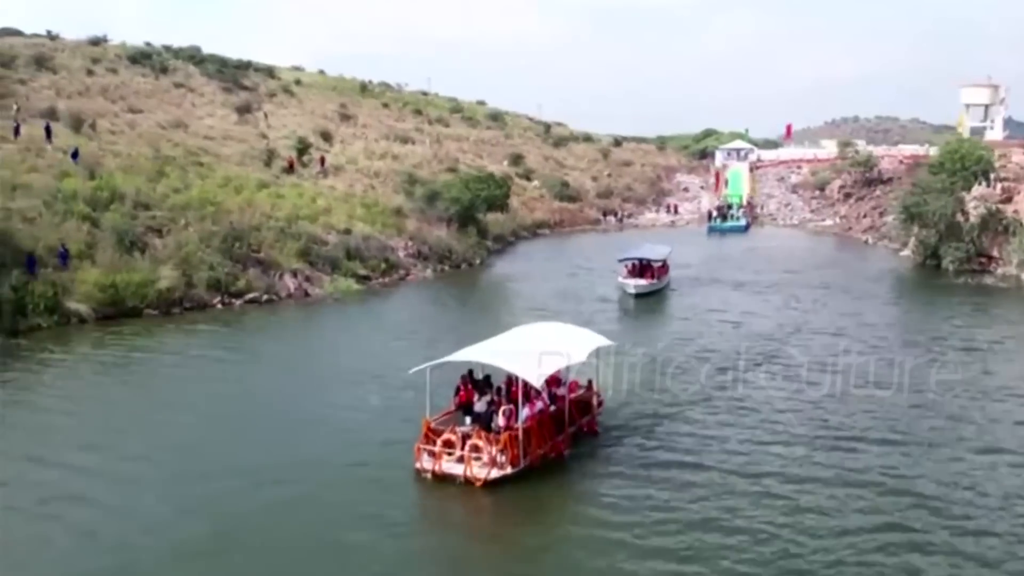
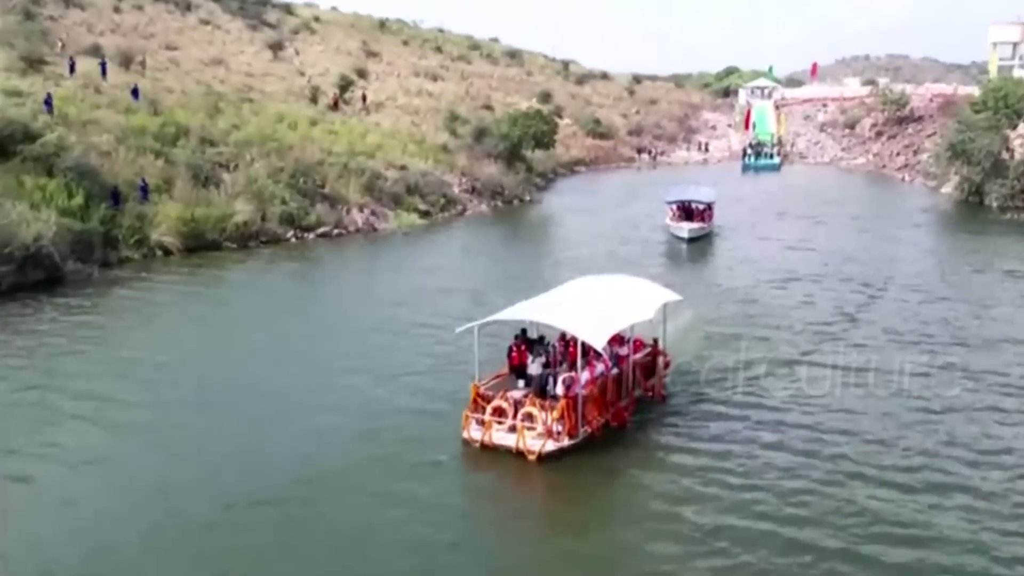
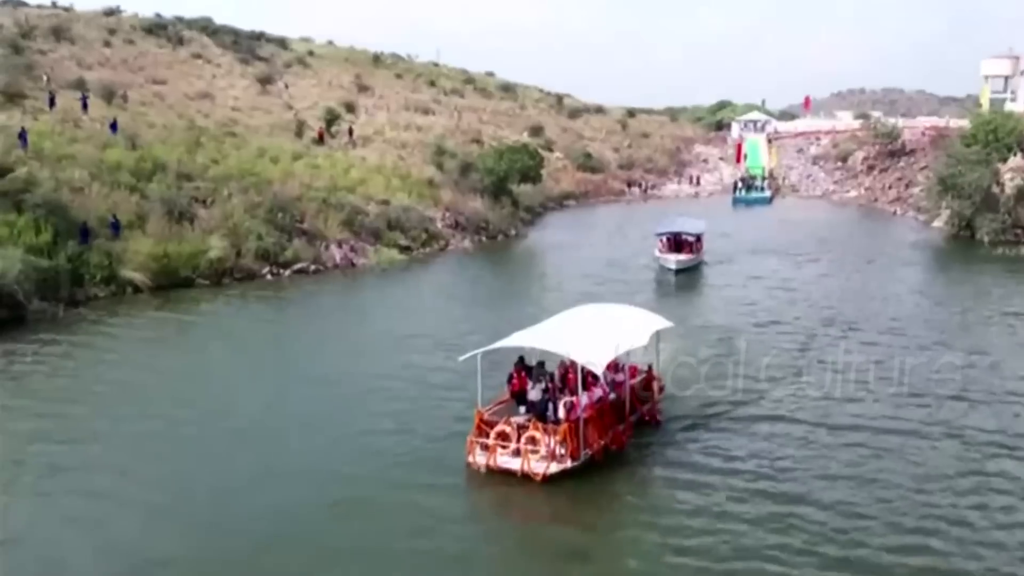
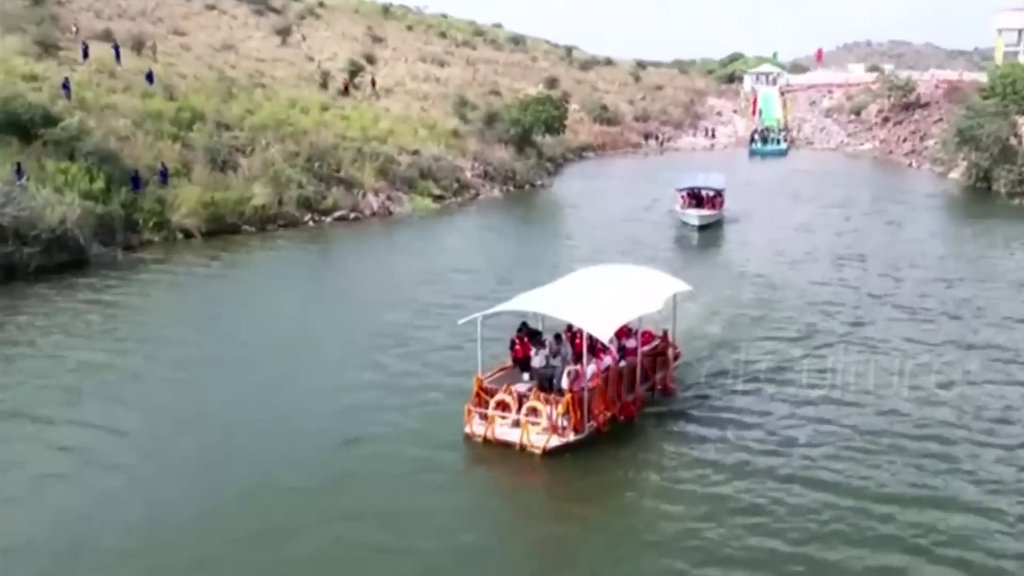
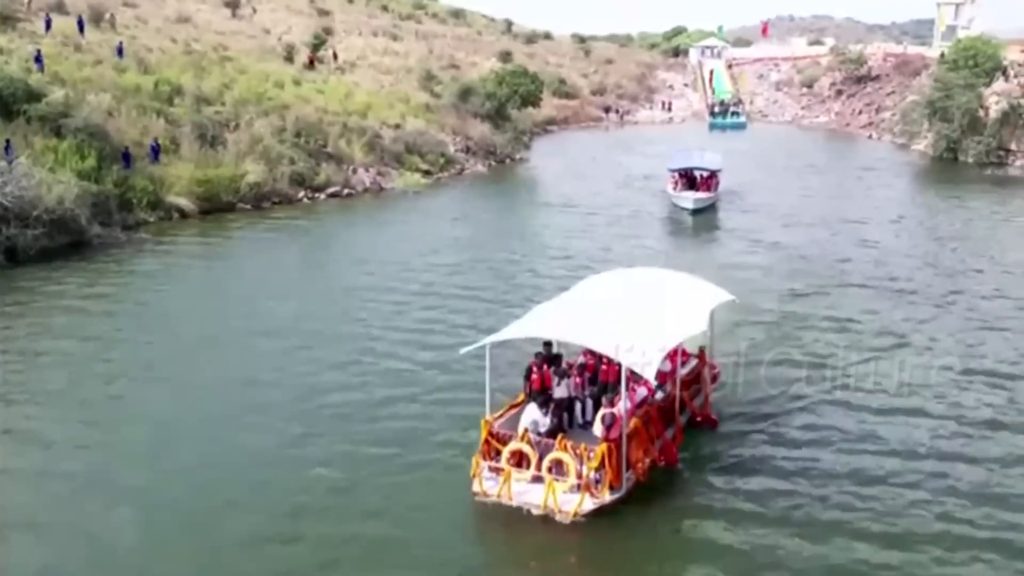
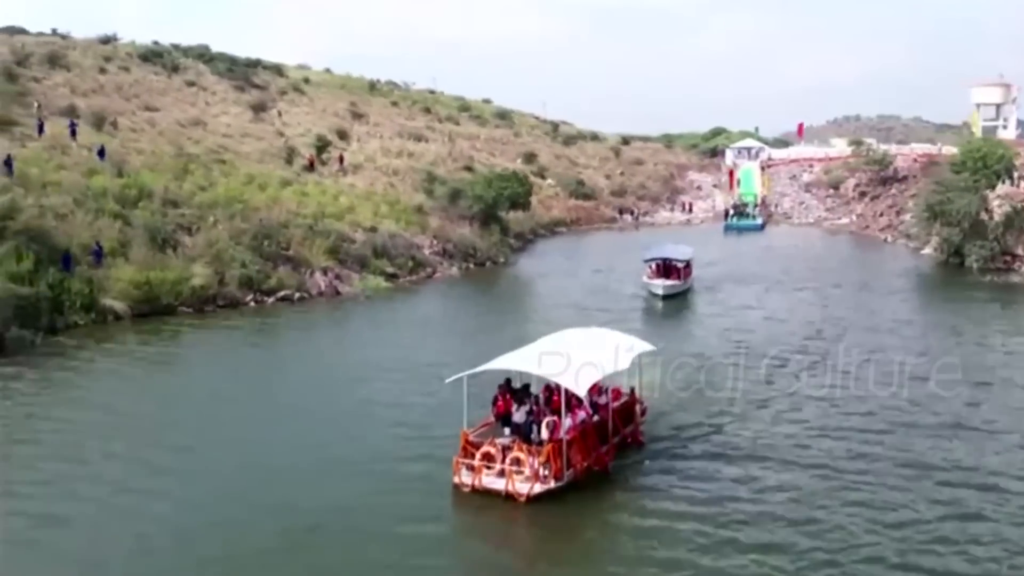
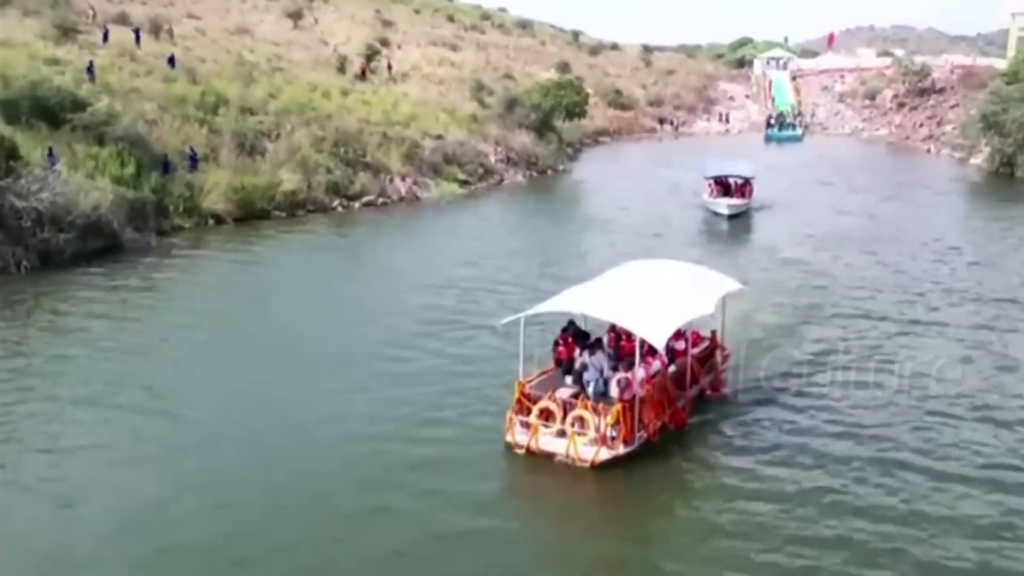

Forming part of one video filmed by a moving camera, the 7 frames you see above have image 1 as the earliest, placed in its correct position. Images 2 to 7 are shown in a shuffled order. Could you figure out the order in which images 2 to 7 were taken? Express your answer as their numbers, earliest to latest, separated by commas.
6, 3, 2, 4, 7, 5
